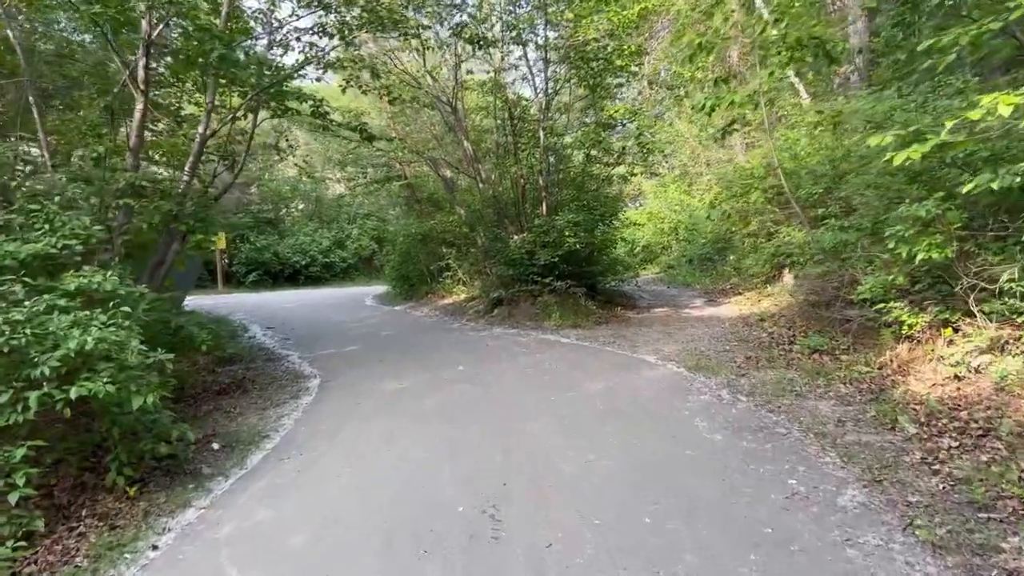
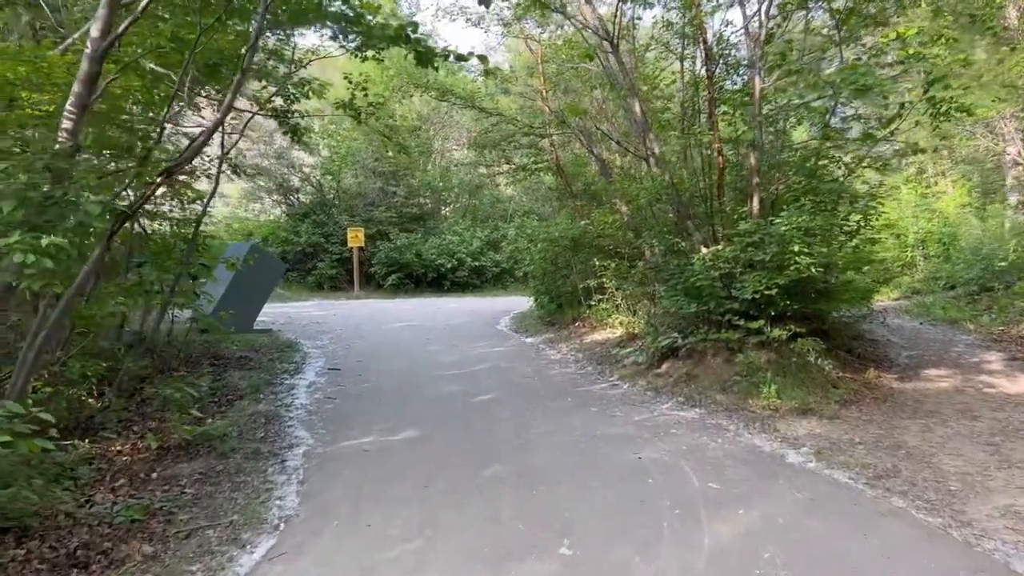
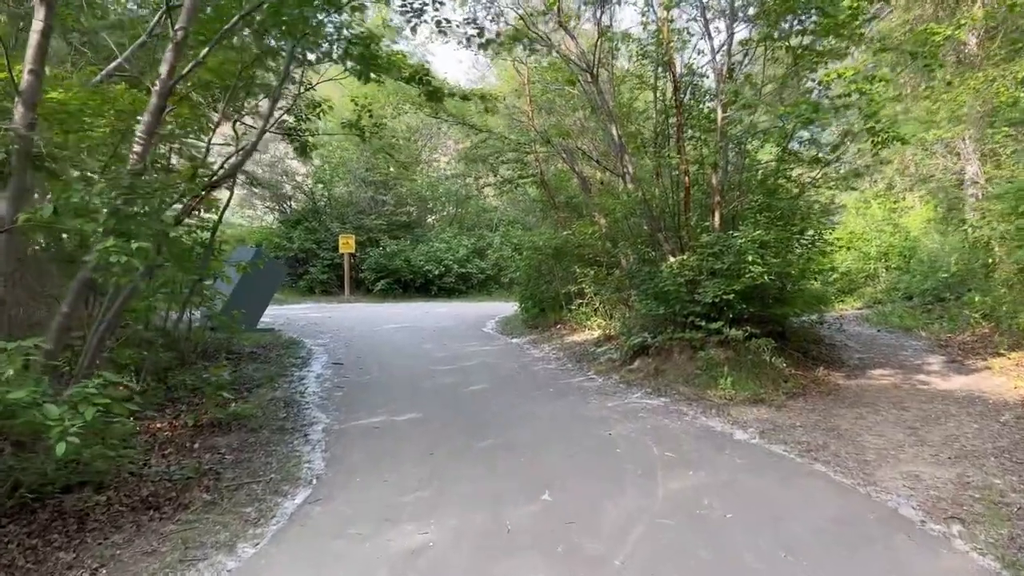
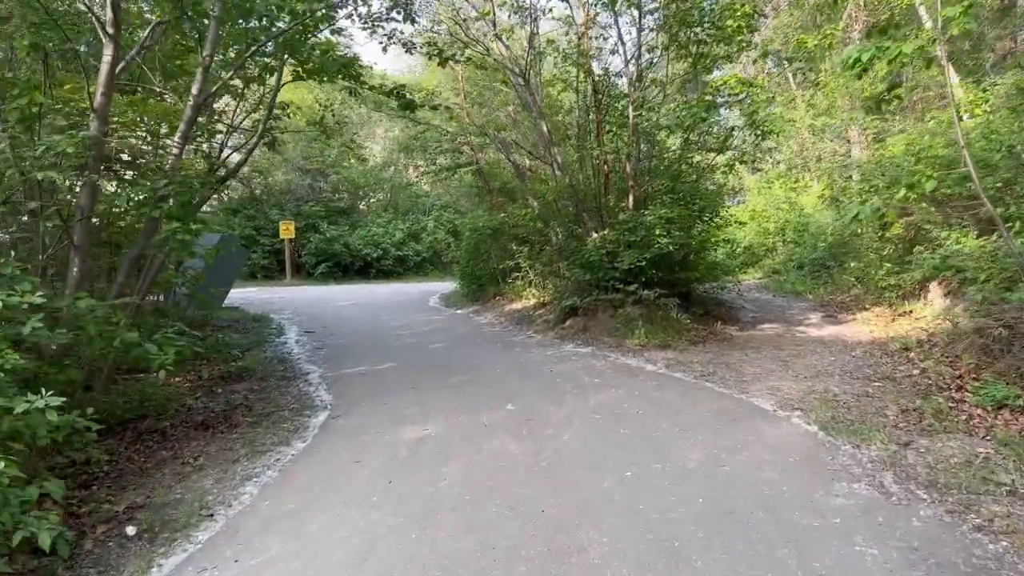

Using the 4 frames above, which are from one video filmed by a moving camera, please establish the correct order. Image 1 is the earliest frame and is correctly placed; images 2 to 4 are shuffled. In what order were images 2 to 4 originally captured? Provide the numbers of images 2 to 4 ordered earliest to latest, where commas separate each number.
4, 3, 2
